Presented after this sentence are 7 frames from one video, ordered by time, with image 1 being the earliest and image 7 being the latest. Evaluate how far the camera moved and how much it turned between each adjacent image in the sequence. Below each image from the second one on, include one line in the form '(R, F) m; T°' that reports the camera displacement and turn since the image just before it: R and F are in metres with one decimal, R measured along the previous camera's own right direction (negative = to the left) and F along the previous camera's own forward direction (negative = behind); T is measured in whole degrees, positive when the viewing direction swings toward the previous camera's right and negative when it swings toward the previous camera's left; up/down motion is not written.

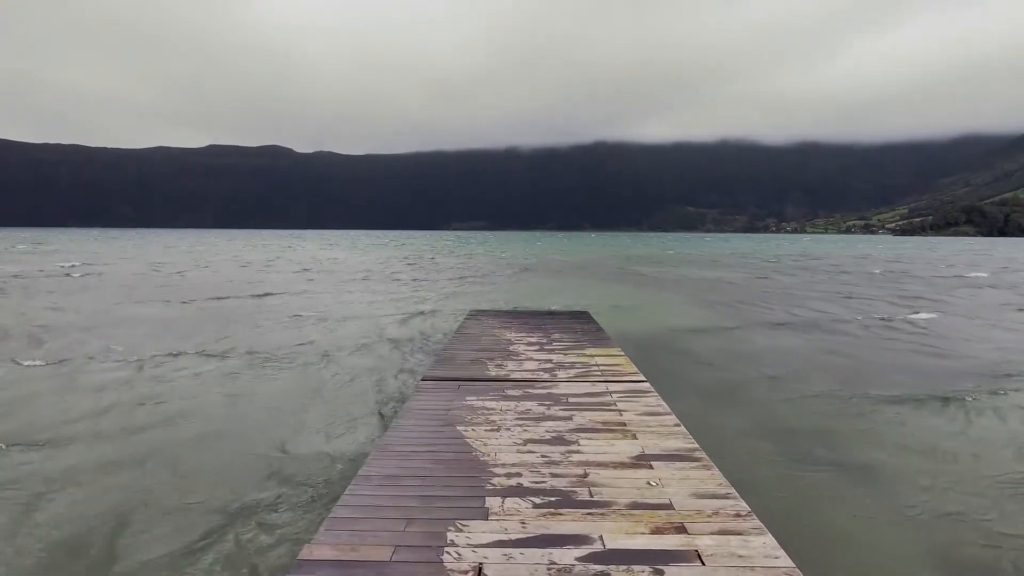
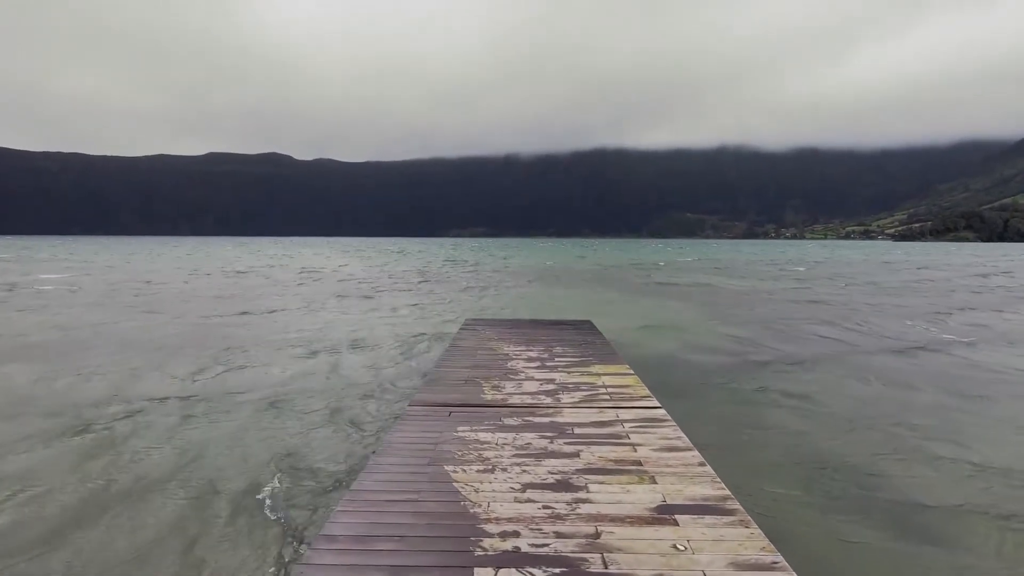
(0.0, +0.8) m; 0°
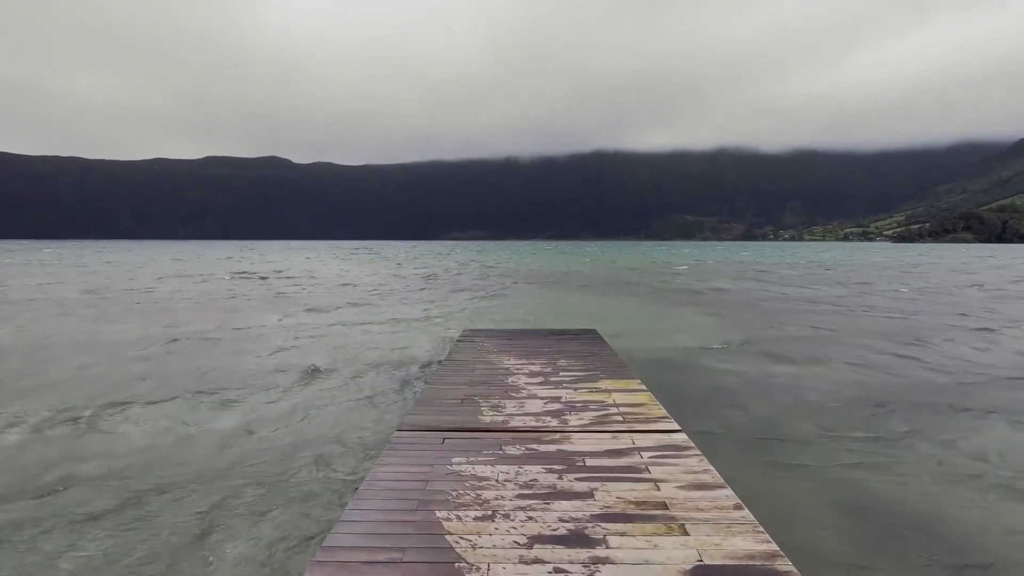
(0.0, +0.8) m; 0°
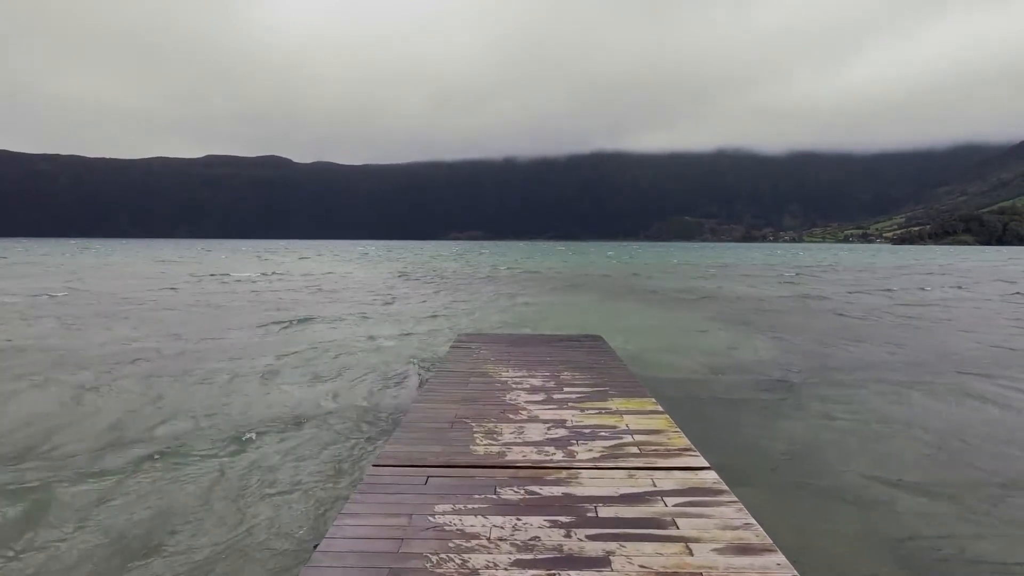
(0.0, +1.0) m; 0°
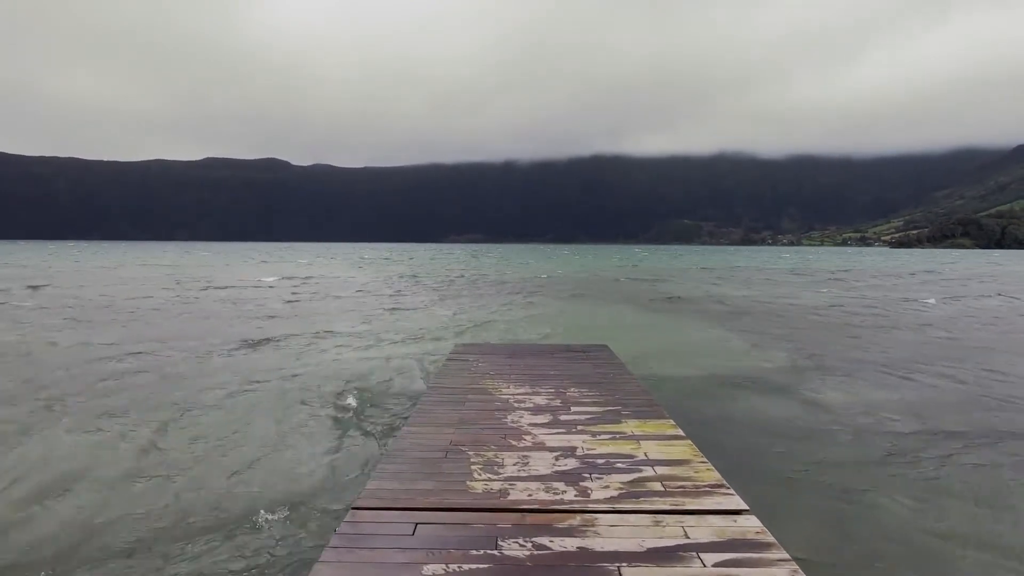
(0.0, +0.8) m; 0°
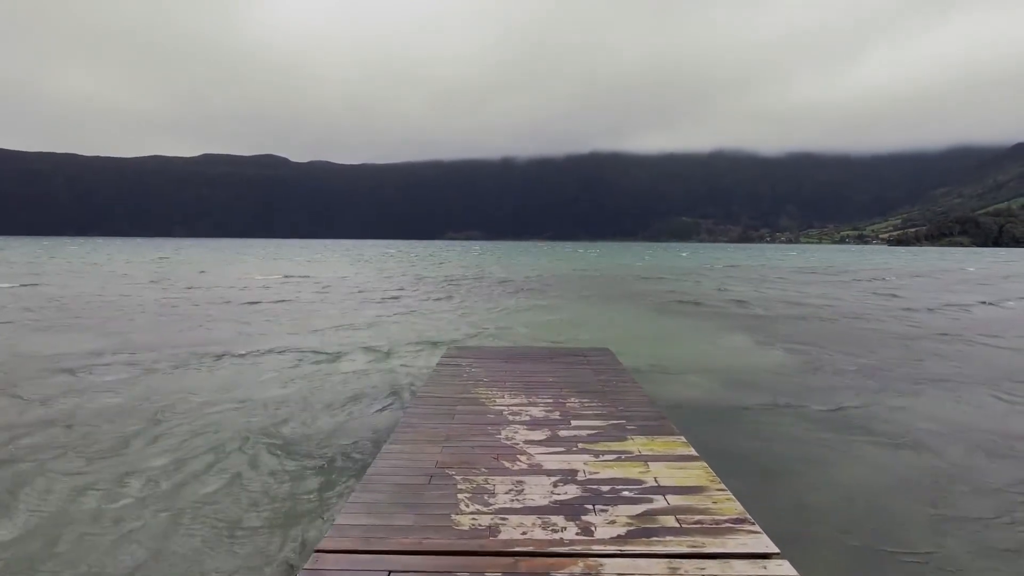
(+0.1, +0.7) m; 0°
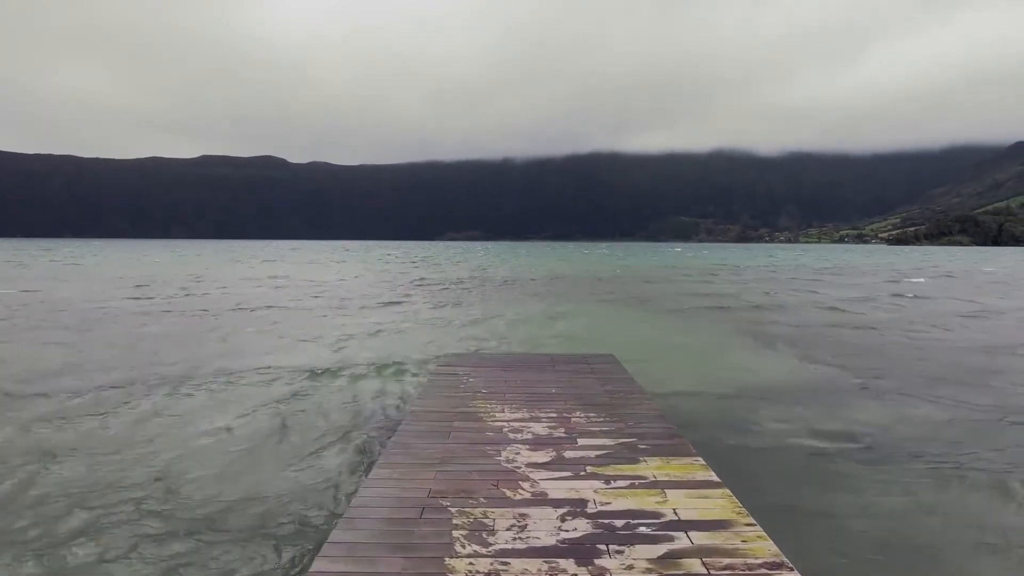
(0.0, +0.5) m; 0°
